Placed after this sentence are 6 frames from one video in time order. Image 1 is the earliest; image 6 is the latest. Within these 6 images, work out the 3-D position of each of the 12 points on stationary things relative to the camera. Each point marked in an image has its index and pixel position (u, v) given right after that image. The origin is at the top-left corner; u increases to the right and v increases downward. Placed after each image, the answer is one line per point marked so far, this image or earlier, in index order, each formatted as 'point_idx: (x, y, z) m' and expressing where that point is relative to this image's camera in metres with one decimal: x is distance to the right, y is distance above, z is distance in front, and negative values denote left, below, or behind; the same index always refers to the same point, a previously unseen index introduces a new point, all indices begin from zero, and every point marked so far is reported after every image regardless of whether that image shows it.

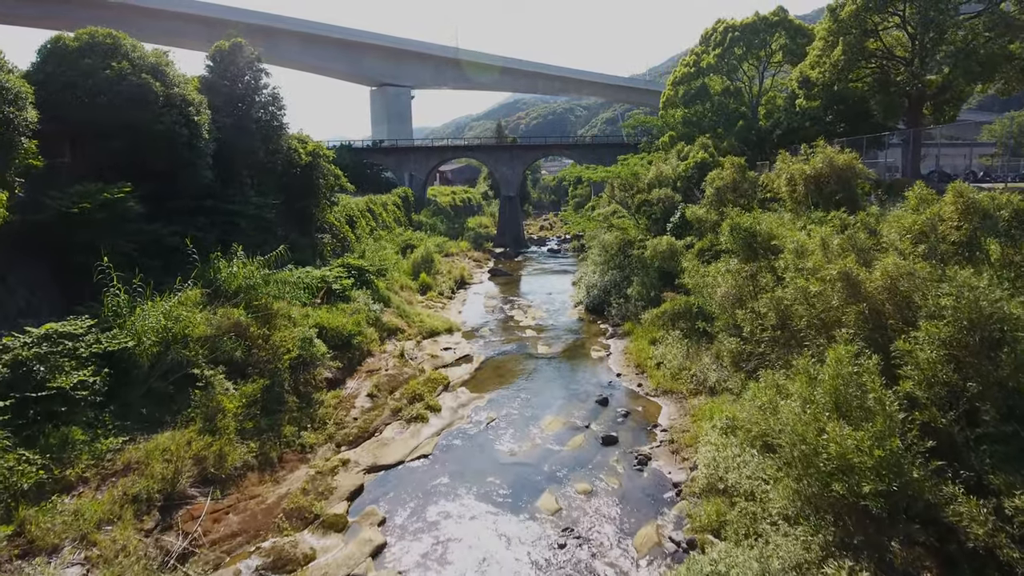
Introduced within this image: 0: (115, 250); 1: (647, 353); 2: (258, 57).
0: (-6.4, +0.6, +9.0) m
1: (+3.0, -1.5, +12.5) m
2: (-6.3, +5.7, +13.7) m
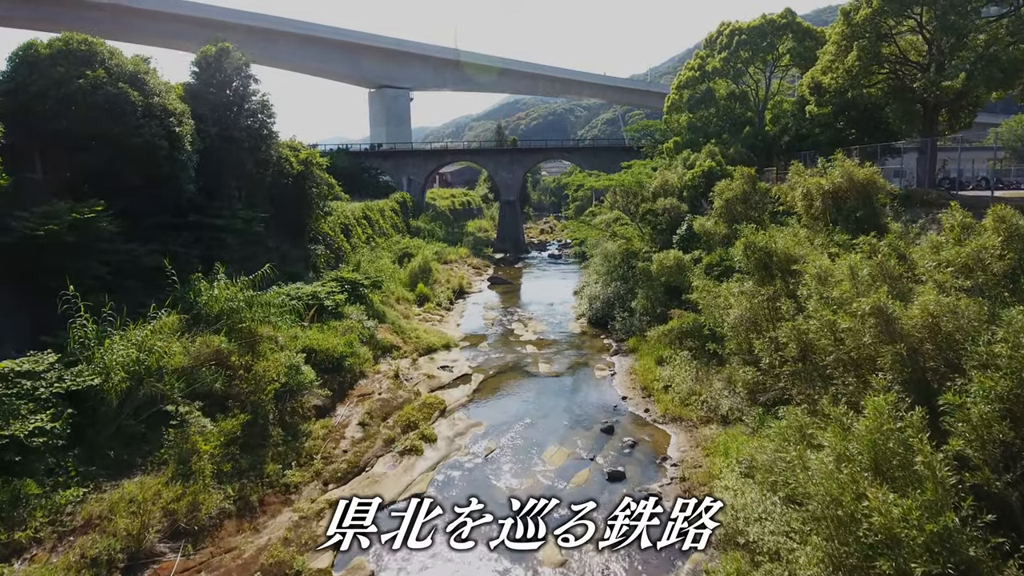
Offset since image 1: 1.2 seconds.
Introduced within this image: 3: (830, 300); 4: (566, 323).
0: (-6.4, +0.2, +8.4) m
1: (+3.0, -1.9, +11.9) m
2: (-6.3, +5.3, +13.1) m
3: (+4.0, -0.1, +7.0) m
4: (+1.7, -1.1, +17.9) m
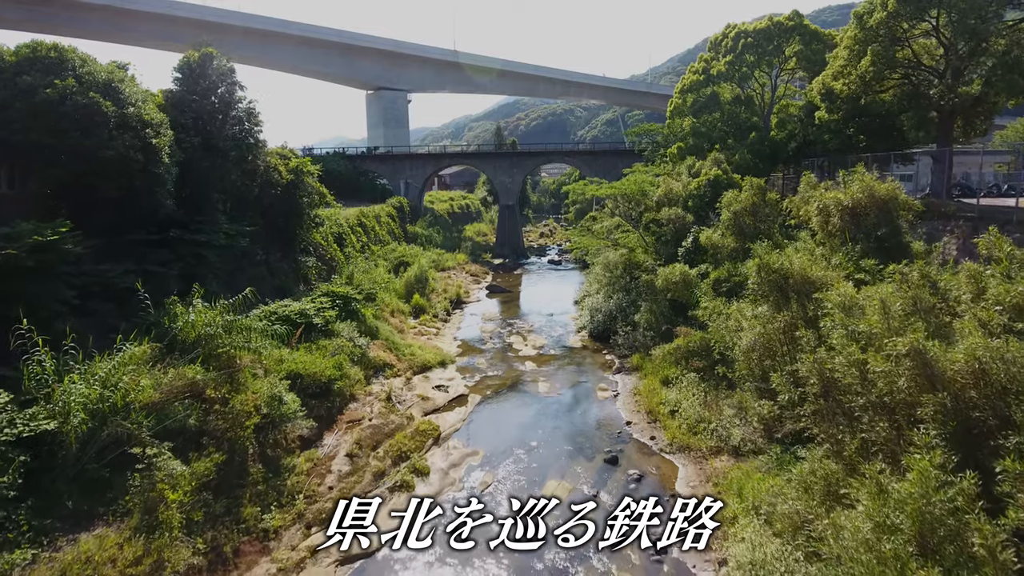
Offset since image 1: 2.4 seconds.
0: (-6.5, -0.2, +7.8) m
1: (+3.0, -2.2, +11.3) m
2: (-6.3, +4.9, +12.5) m
3: (+4.0, -0.5, +6.4) m
4: (+1.7, -1.5, +17.3) m
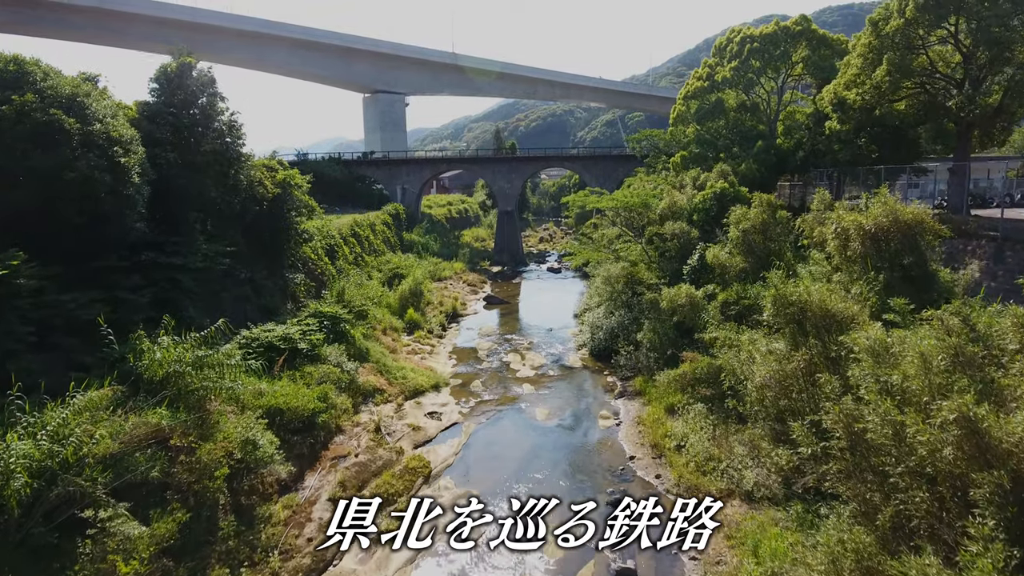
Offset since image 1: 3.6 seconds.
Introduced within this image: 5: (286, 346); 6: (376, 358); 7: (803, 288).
0: (-6.6, -0.6, +7.1) m
1: (+2.9, -2.7, +10.6) m
2: (-6.4, +4.5, +11.8) m
3: (+3.9, -1.0, +5.7) m
4: (+1.6, -2.0, +16.7) m
5: (-4.6, -1.2, +11.4) m
6: (-3.4, -1.7, +13.7) m
7: (+4.4, 0.0, +8.3) m
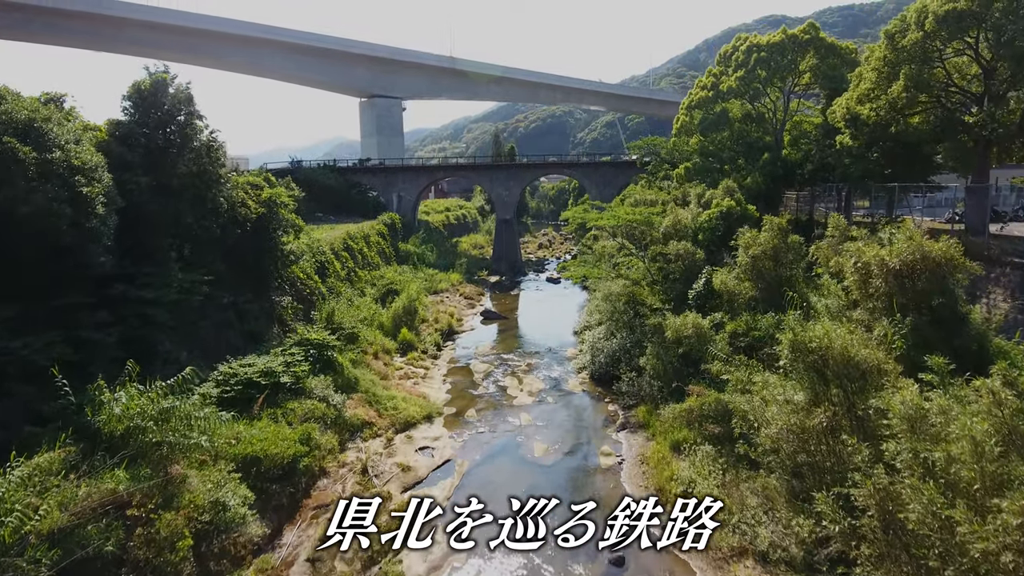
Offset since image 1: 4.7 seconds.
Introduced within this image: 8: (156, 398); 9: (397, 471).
0: (-6.6, -1.2, +6.4) m
1: (+2.8, -3.3, +10.0) m
2: (-6.5, +3.9, +11.1) m
3: (+3.8, -1.6, +5.0) m
4: (+1.5, -2.6, +16.0) m
5: (-4.7, -1.8, +10.7) m
6: (-3.5, -2.3, +13.0) m
7: (+4.3, -0.6, +7.6) m
8: (-4.9, -1.5, +7.6) m
9: (-2.2, -3.5, +10.7) m
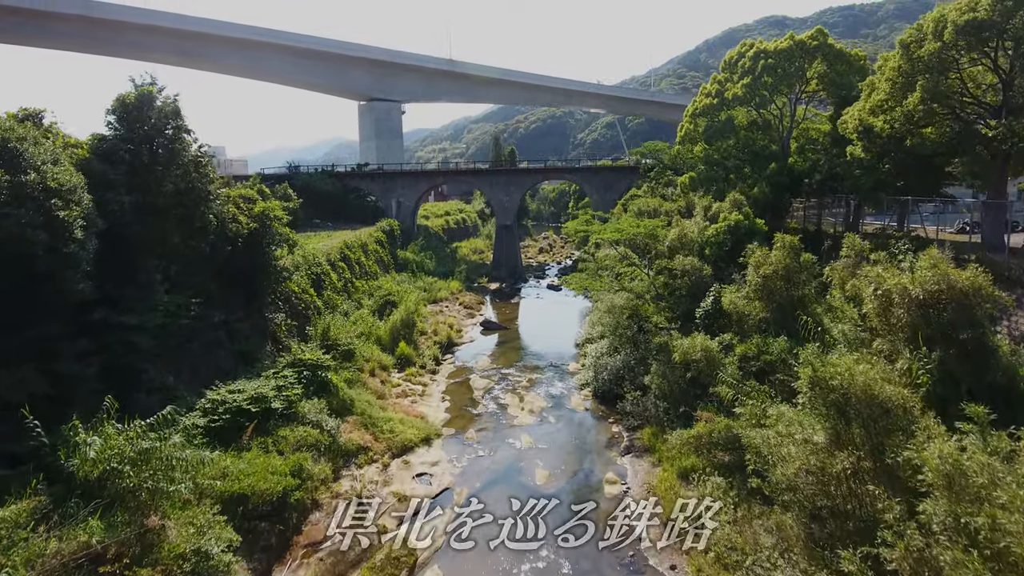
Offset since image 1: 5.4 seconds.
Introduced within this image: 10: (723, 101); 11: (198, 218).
0: (-6.6, -1.7, +6.0) m
1: (+2.9, -3.7, +9.5) m
2: (-6.4, +3.4, +10.7) m
3: (+3.8, -2.0, +4.6) m
4: (+1.6, -3.0, +15.5) m
5: (-4.7, -2.2, +10.2) m
6: (-3.4, -2.7, +12.6) m
7: (+4.3, -1.0, +7.2) m
8: (-4.9, -1.9, +7.2) m
9: (-2.2, -3.9, +10.3) m
10: (+7.7, +6.8, +20.2) m
11: (-6.2, +1.4, +11.0) m
